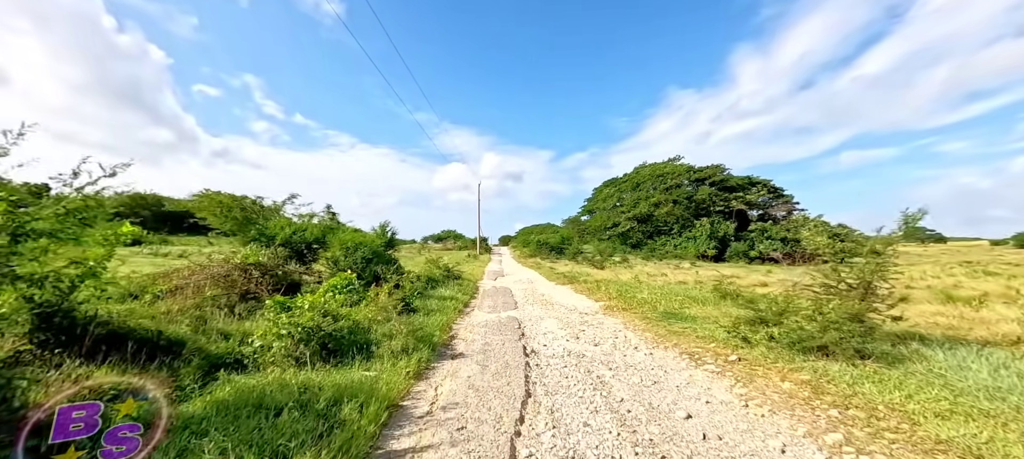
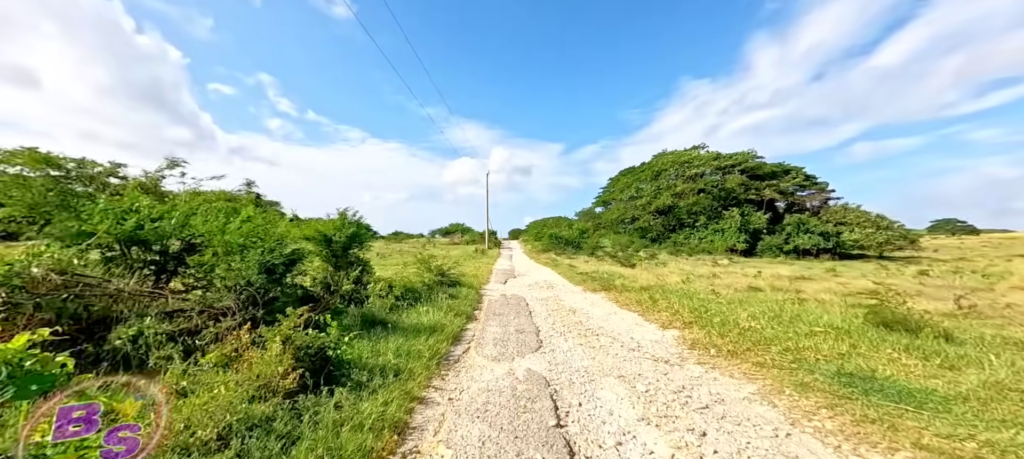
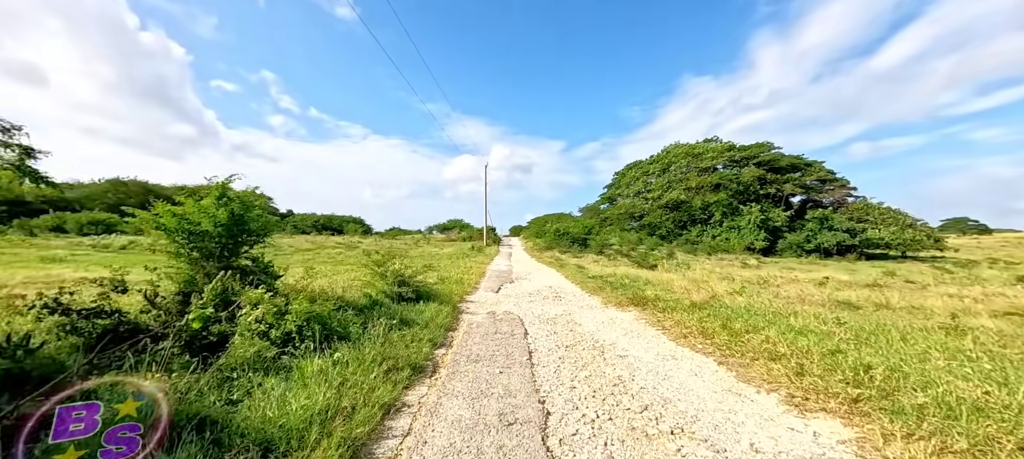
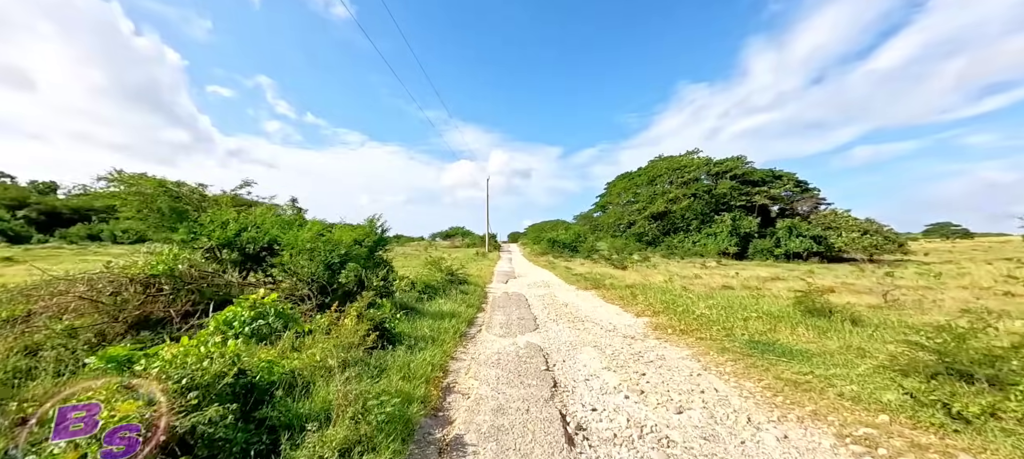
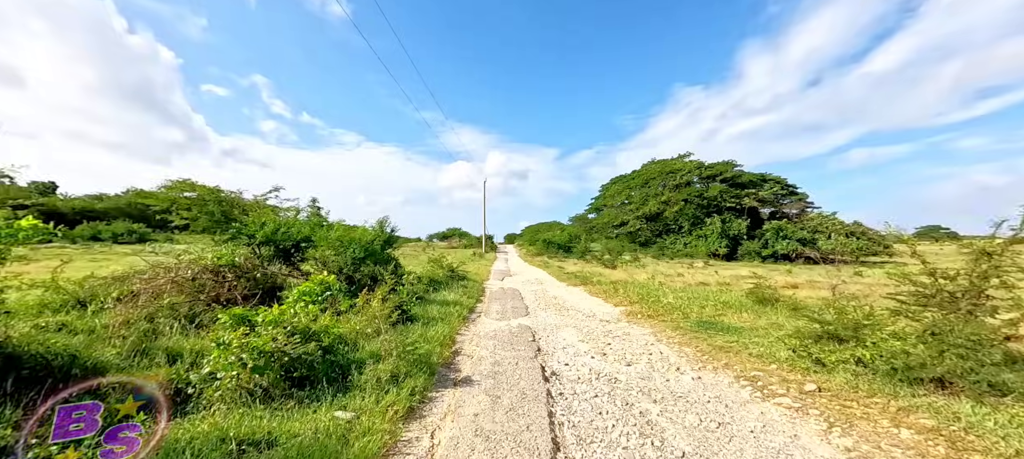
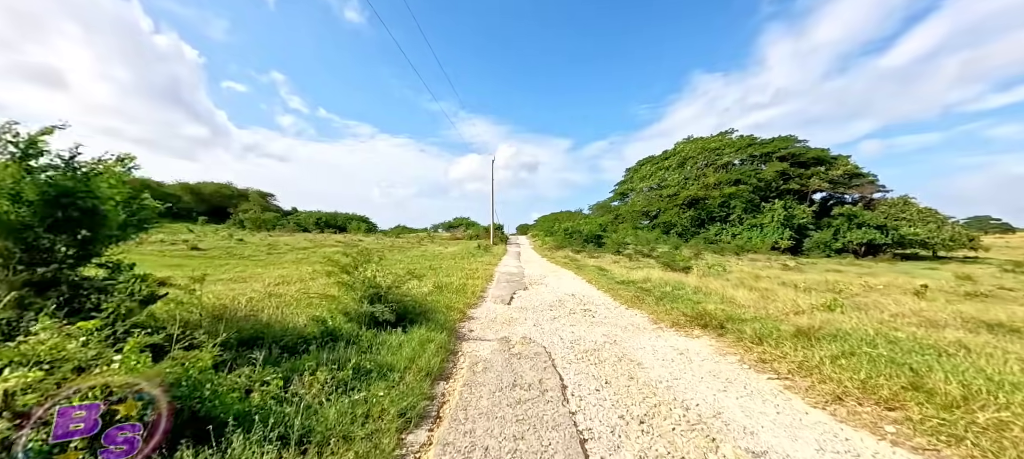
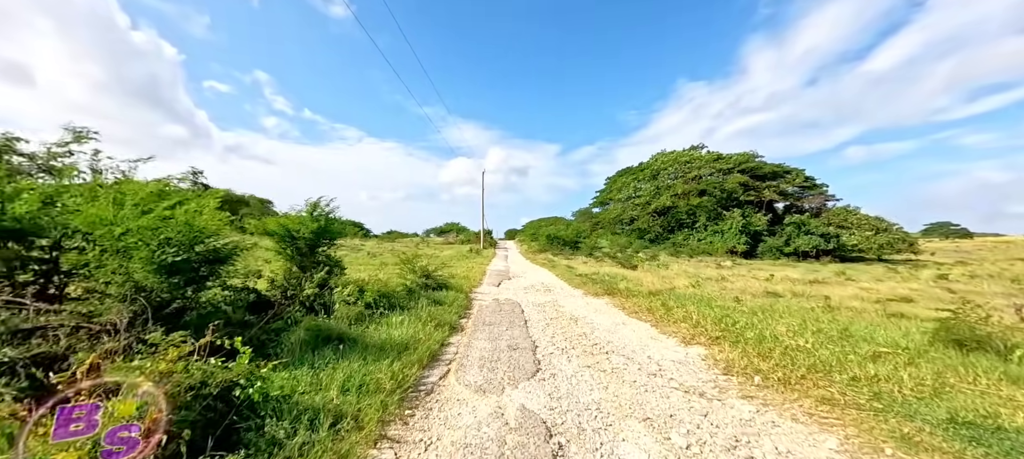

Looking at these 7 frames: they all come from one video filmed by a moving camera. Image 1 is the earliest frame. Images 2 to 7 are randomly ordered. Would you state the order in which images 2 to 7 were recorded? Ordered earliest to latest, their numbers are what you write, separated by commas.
5, 4, 2, 7, 3, 6
